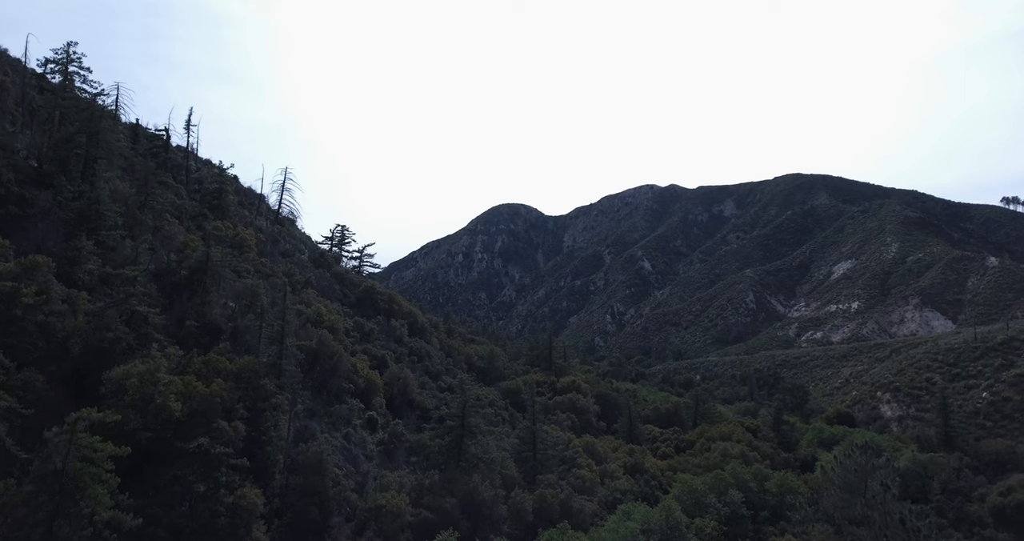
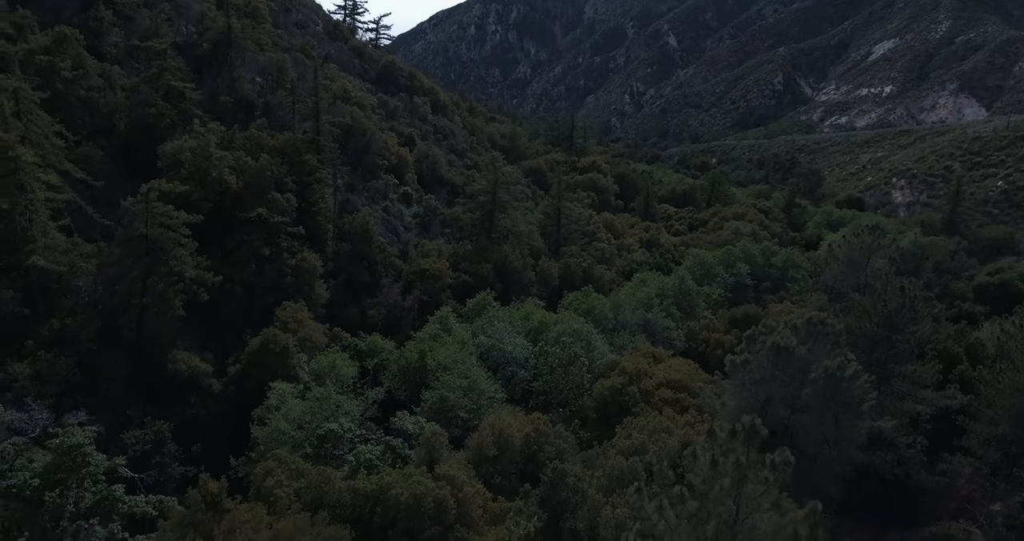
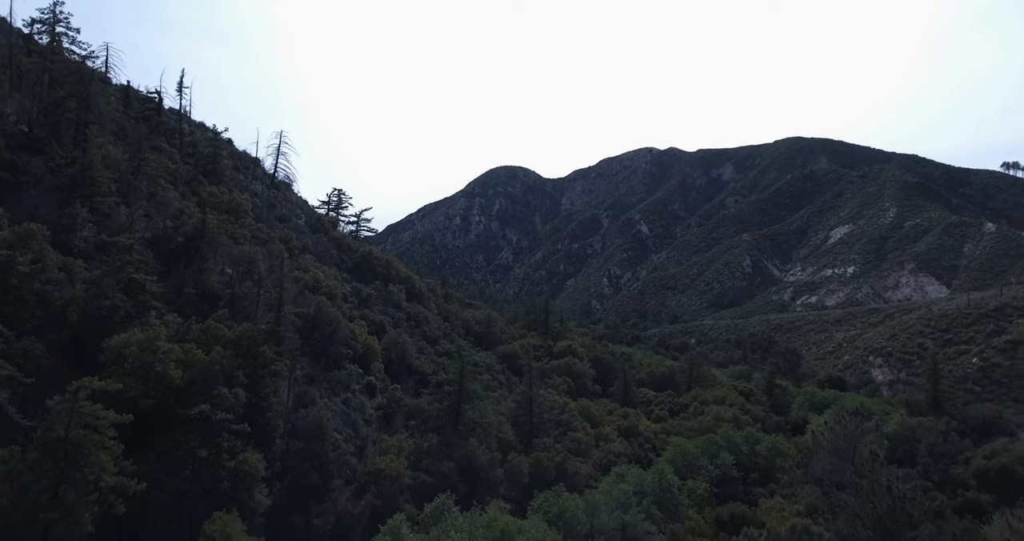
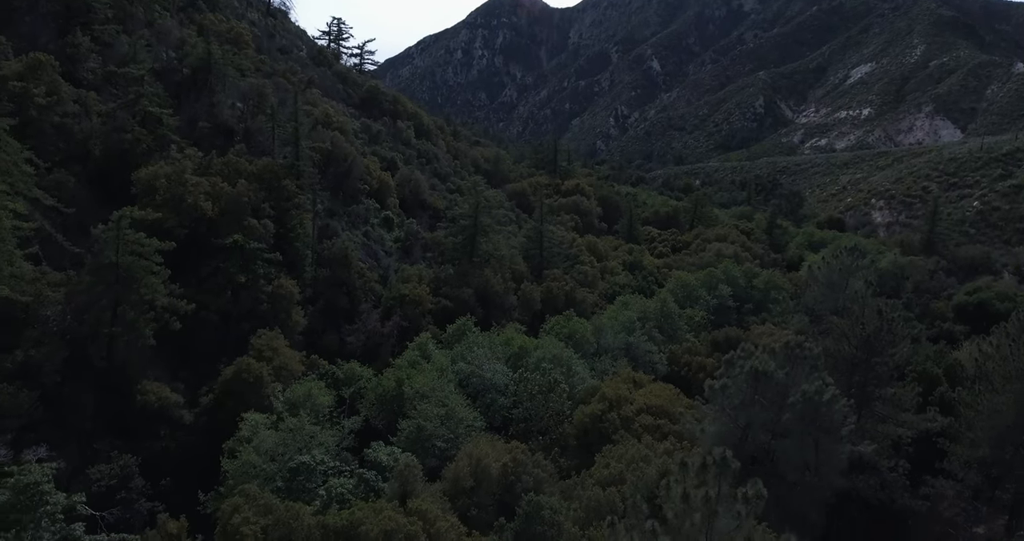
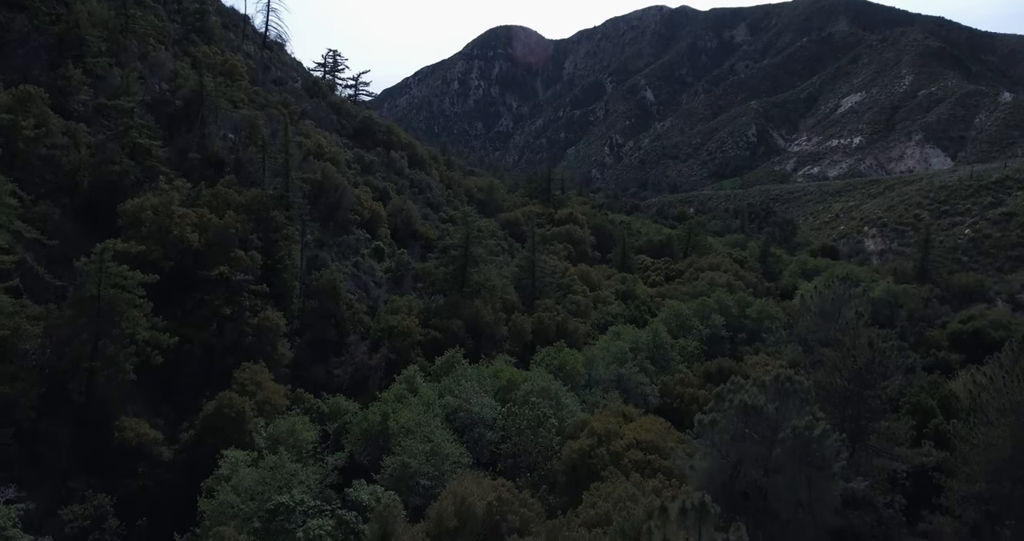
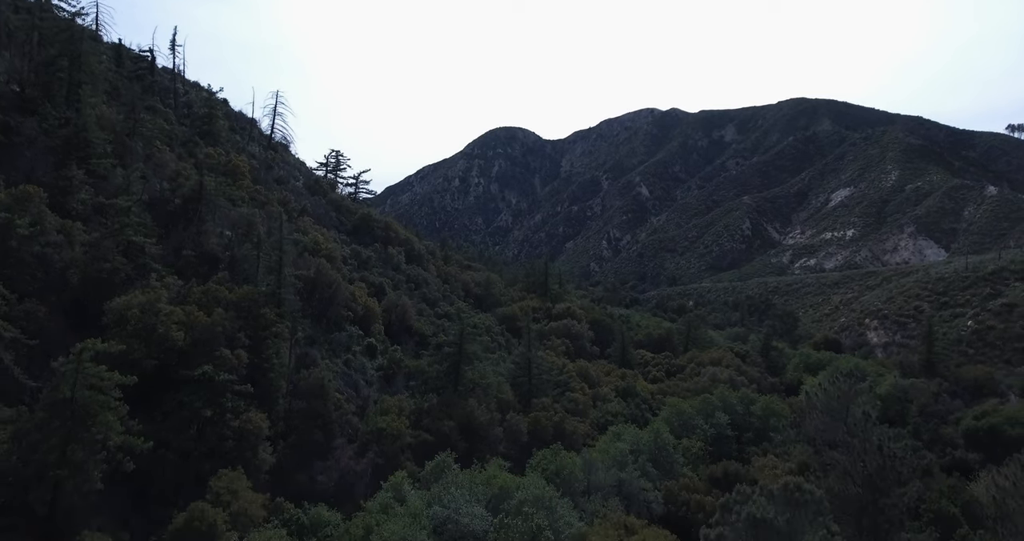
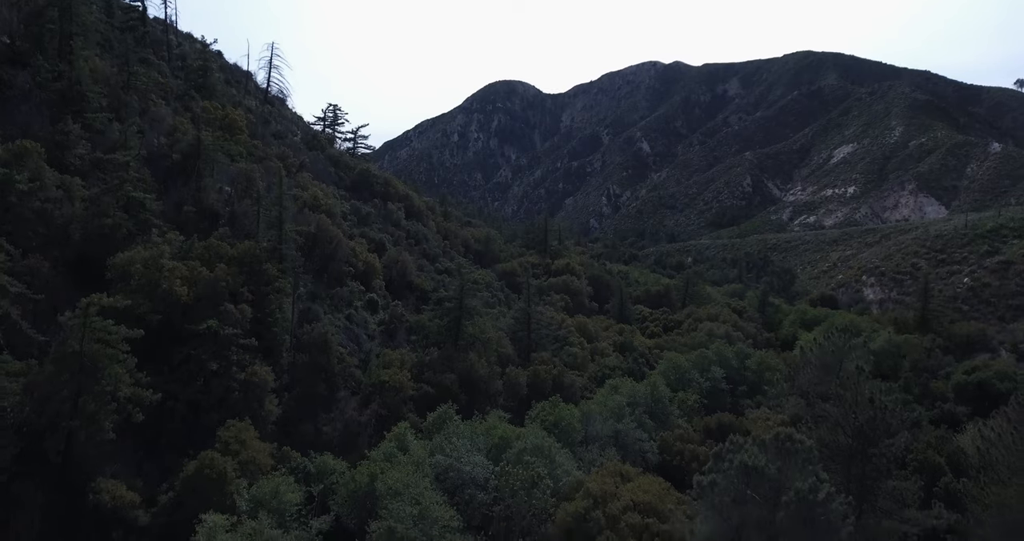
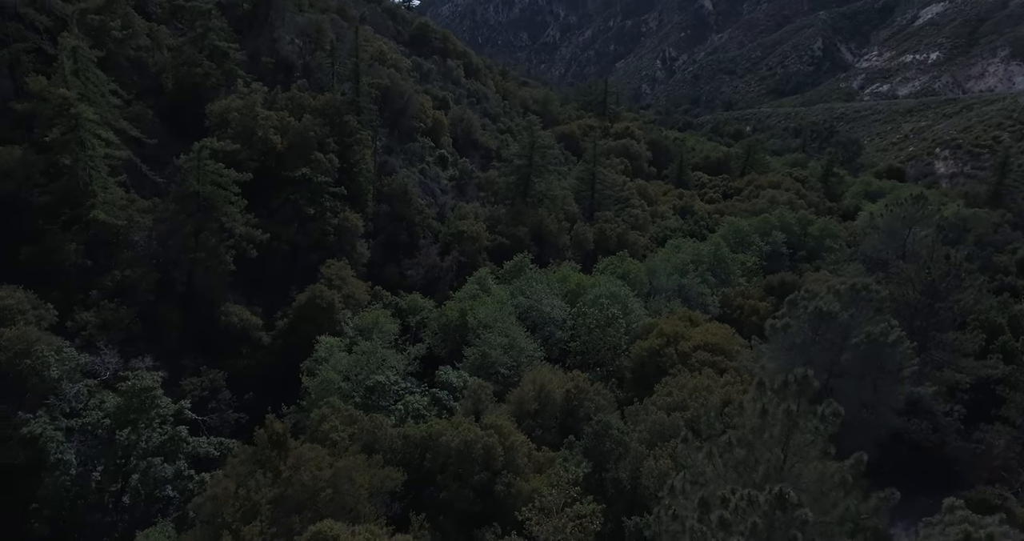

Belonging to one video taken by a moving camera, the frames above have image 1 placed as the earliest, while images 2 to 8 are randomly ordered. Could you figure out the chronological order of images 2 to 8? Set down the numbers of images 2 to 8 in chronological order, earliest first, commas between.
3, 6, 7, 5, 4, 2, 8
